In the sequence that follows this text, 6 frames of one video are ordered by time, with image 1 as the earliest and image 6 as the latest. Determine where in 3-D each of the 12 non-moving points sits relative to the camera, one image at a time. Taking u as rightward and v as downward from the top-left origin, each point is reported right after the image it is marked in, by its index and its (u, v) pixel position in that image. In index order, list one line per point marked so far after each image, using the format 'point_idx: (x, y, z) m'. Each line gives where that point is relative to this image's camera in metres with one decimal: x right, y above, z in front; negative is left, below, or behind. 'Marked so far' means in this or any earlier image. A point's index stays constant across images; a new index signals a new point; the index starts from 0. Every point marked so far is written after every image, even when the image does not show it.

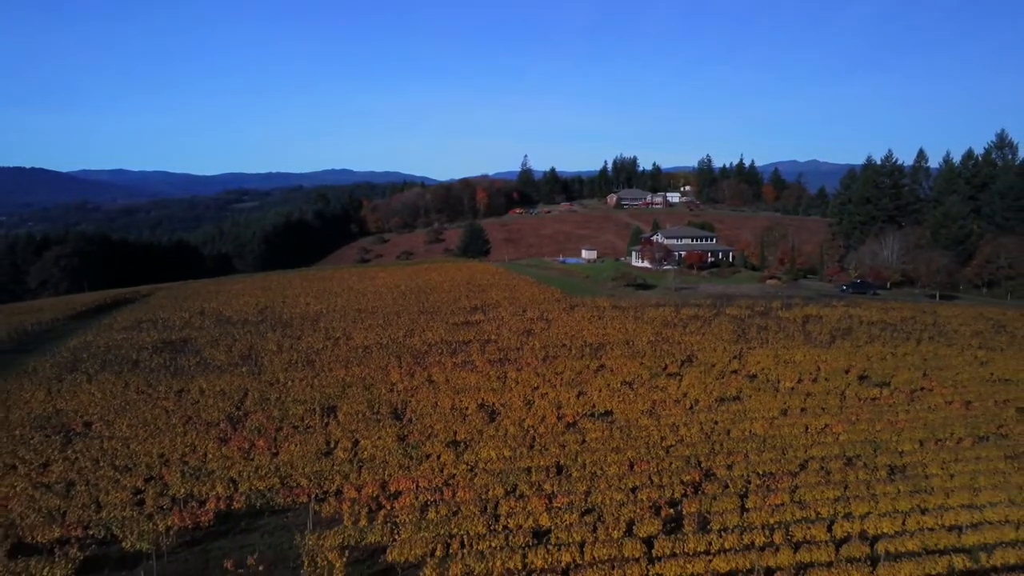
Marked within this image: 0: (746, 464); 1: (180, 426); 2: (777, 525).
0: (+5.7, -4.3, +16.4) m
1: (-9.3, -3.9, +19.0) m
2: (+5.3, -4.7, +13.6) m
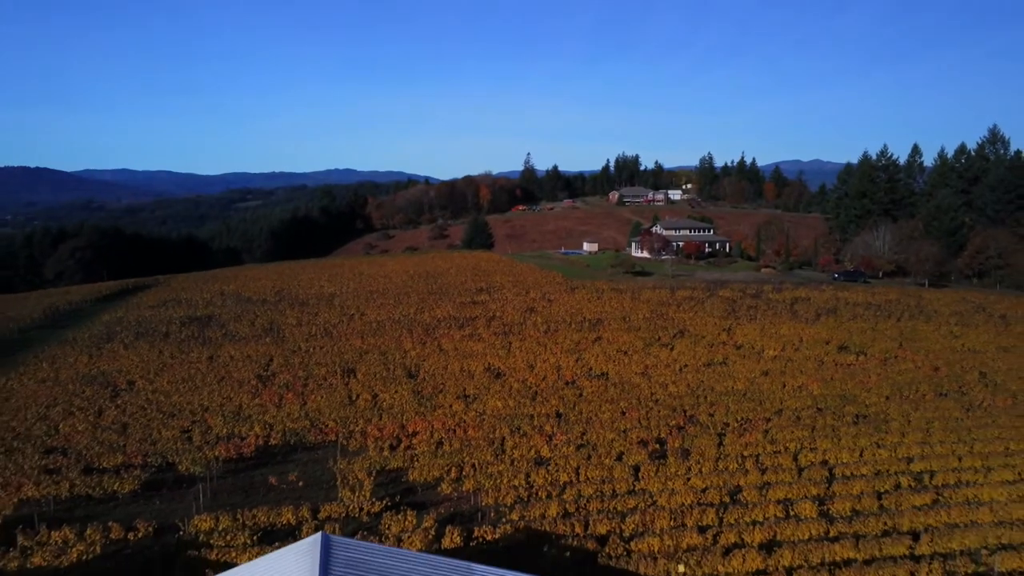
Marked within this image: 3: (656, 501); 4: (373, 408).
0: (+5.8, -3.3, +18.3) m
1: (-9.2, -2.9, +21.0) m
2: (+5.4, -3.8, +15.5) m
3: (+2.8, -4.1, +13.1) m
4: (-3.9, -3.3, +18.7) m
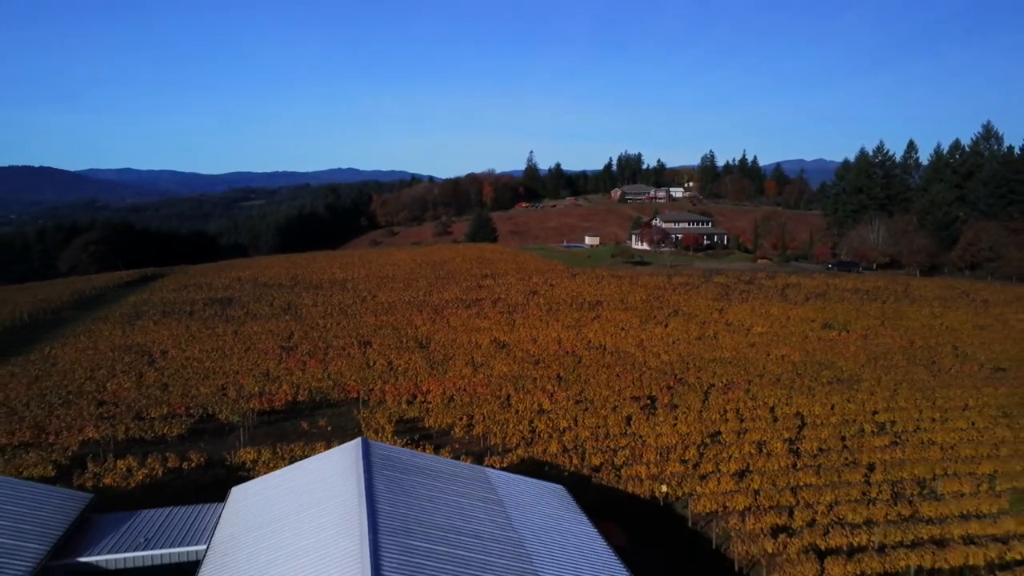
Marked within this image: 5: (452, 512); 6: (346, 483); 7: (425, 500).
0: (+5.9, -2.6, +20.0) m
1: (-9.1, -2.1, +22.7) m
2: (+5.5, -3.0, +17.2) m
3: (+2.9, -3.4, +14.9) m
4: (-3.7, -2.5, +20.4) m
5: (-0.8, -2.8, +8.8) m
6: (-2.2, -2.5, +9.0) m
7: (-1.1, -2.7, +8.8) m
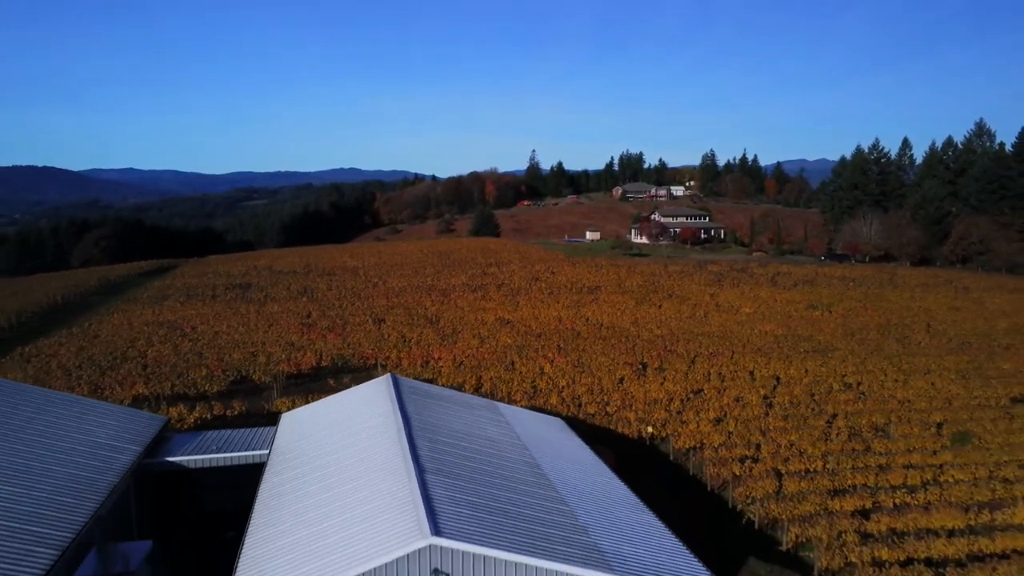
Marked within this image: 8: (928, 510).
0: (+6.0, -1.8, +21.8) m
1: (-8.9, -1.4, +24.6) m
2: (+5.7, -2.3, +19.0) m
3: (+3.0, -2.6, +16.7) m
4: (-3.6, -1.8, +22.2) m
5: (-0.7, -2.1, +10.6) m
6: (-2.1, -1.8, +10.8) m
7: (-1.0, -2.0, +10.6) m
8: (+6.8, -3.6, +11.0) m
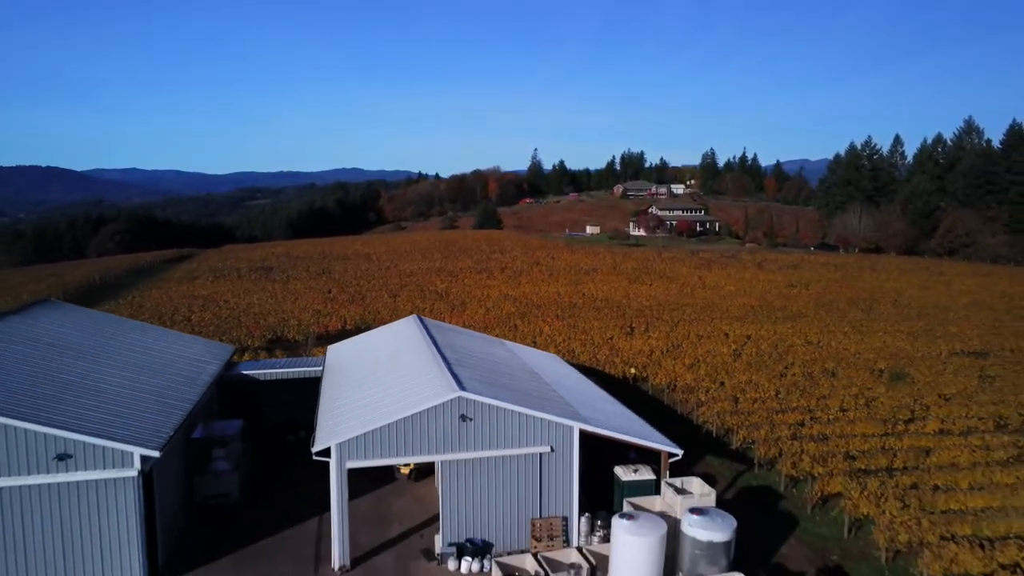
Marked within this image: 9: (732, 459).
0: (+6.2, -0.9, +24.3) m
1: (-8.8, -0.5, +27.1) m
2: (+5.8, -1.4, +21.5) m
3: (+3.1, -1.7, +19.2) m
4: (-3.5, -0.9, +24.8) m
5: (-0.6, -1.2, +13.2) m
6: (-2.0, -0.9, +13.4) m
7: (-0.9, -1.1, +13.2) m
8: (+6.8, -2.7, +13.5) m
9: (+4.1, -3.2, +12.5) m
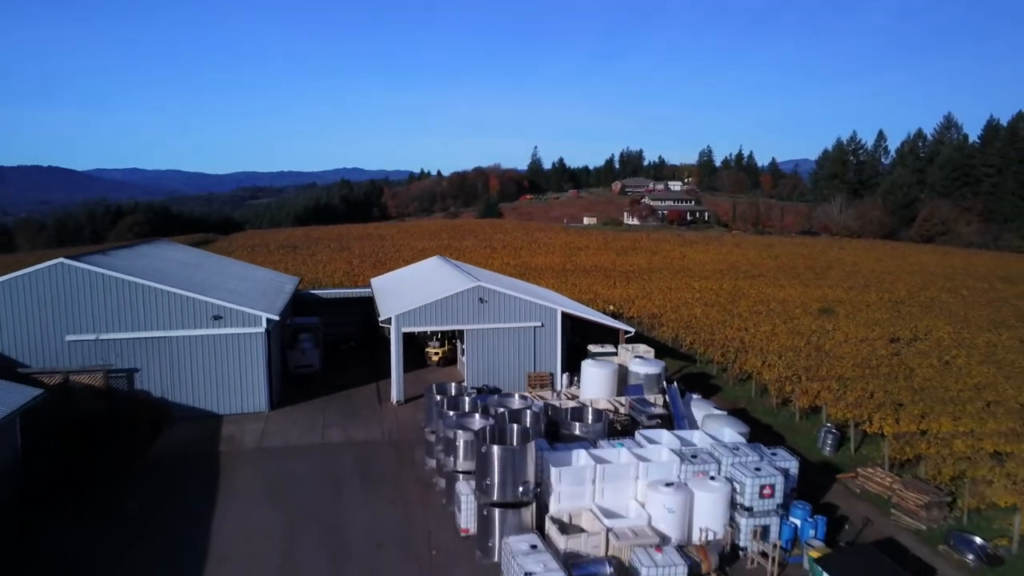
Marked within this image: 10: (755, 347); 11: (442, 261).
0: (+6.2, +0.5, +28.3) m
1: (-8.8, +1.0, +31.1) m
2: (+5.8, +0.1, +25.5) m
3: (+3.2, -0.2, +23.2) m
4: (-3.4, +0.6, +28.8) m
5: (-0.5, +0.3, +17.2) m
6: (-1.9, +0.6, +17.3) m
7: (-0.9, +0.4, +17.2) m
8: (+6.9, -1.2, +17.5) m
9: (+4.1, -1.7, +16.5) m
10: (+5.7, -1.4, +15.9) m
11: (-2.0, +0.7, +17.9) m
